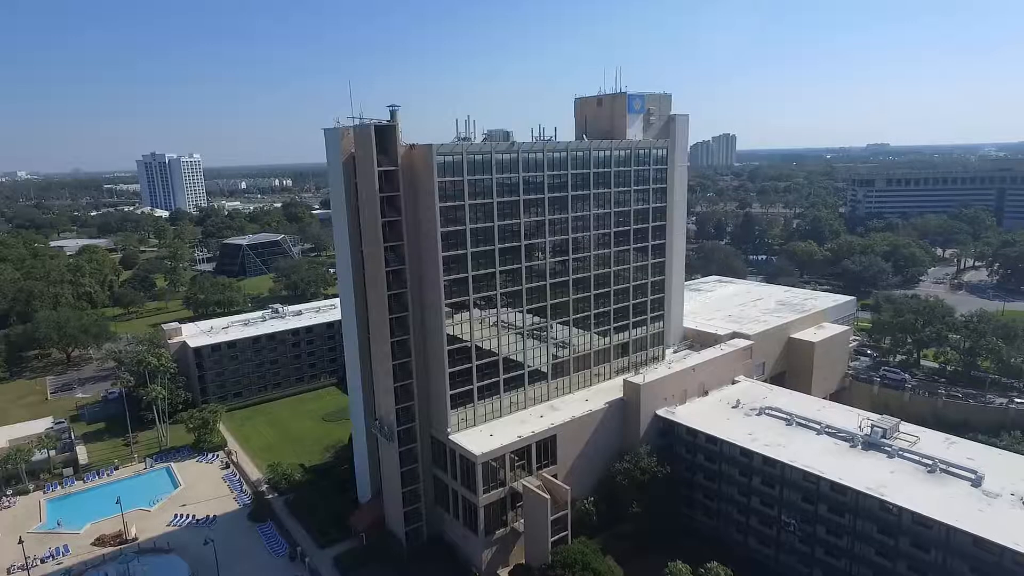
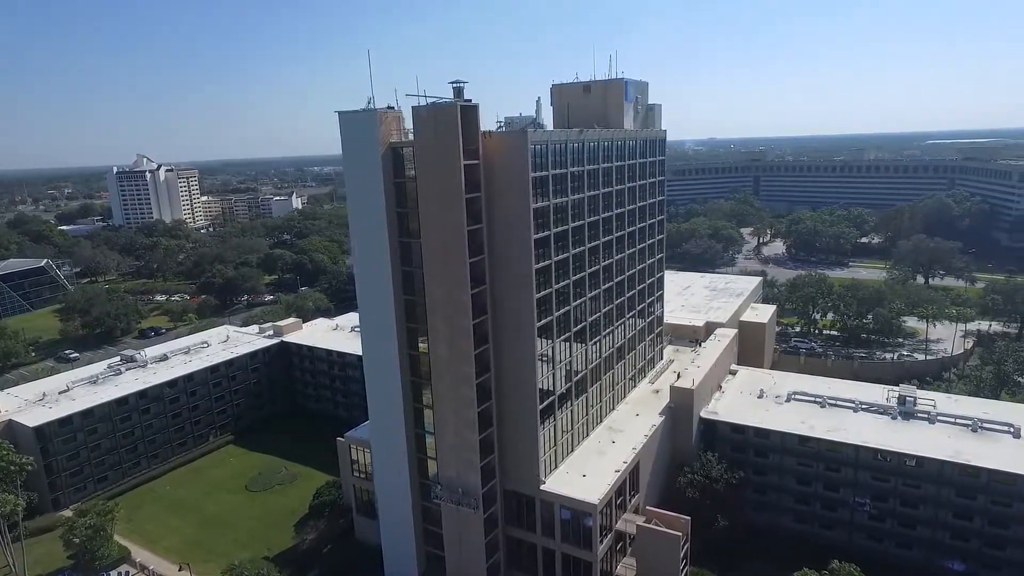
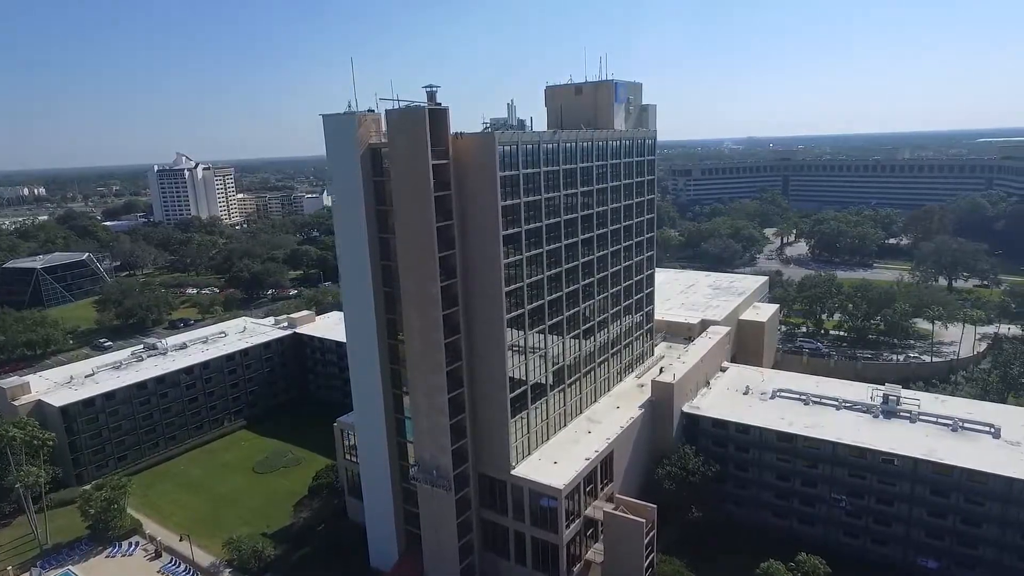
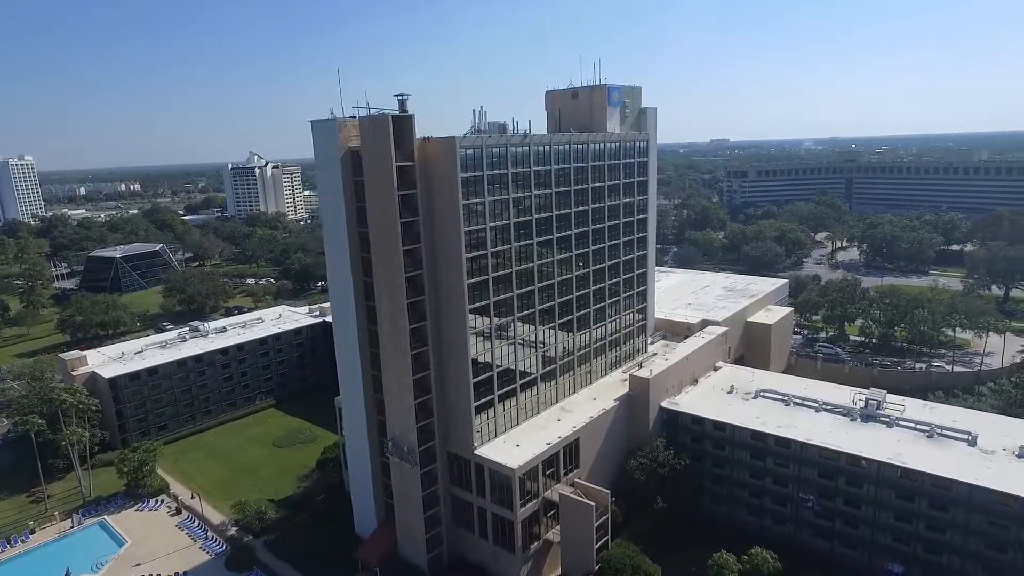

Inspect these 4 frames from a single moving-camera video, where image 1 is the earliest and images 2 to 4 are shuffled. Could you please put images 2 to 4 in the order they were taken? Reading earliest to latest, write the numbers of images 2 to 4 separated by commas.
4, 3, 2
